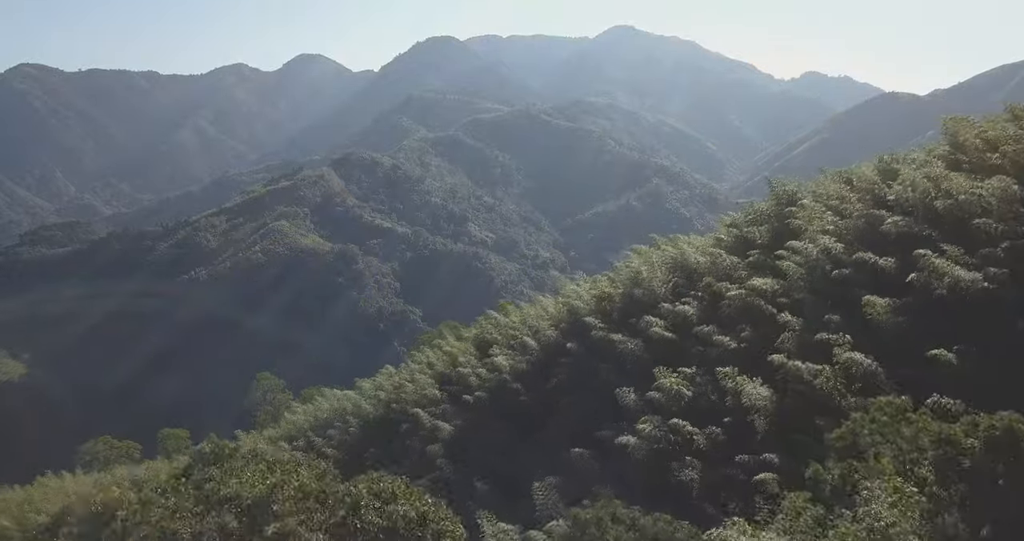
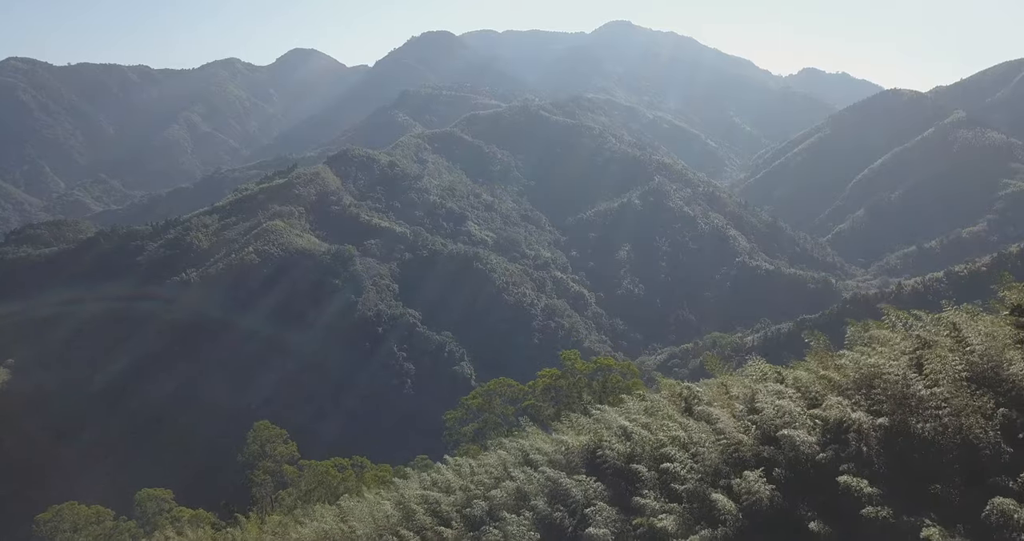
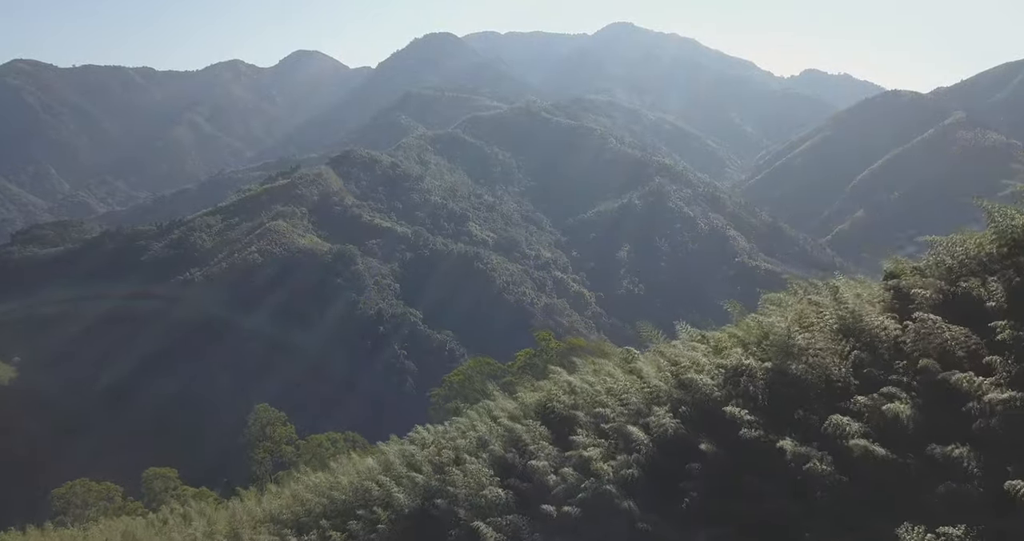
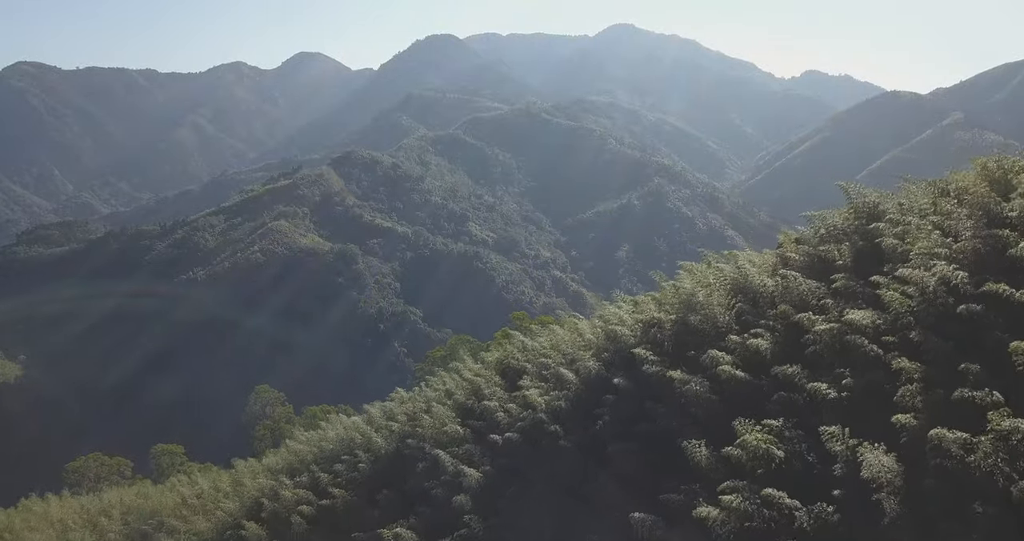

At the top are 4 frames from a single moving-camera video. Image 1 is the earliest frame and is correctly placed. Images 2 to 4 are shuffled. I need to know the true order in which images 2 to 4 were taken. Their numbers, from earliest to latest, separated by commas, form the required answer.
4, 3, 2
